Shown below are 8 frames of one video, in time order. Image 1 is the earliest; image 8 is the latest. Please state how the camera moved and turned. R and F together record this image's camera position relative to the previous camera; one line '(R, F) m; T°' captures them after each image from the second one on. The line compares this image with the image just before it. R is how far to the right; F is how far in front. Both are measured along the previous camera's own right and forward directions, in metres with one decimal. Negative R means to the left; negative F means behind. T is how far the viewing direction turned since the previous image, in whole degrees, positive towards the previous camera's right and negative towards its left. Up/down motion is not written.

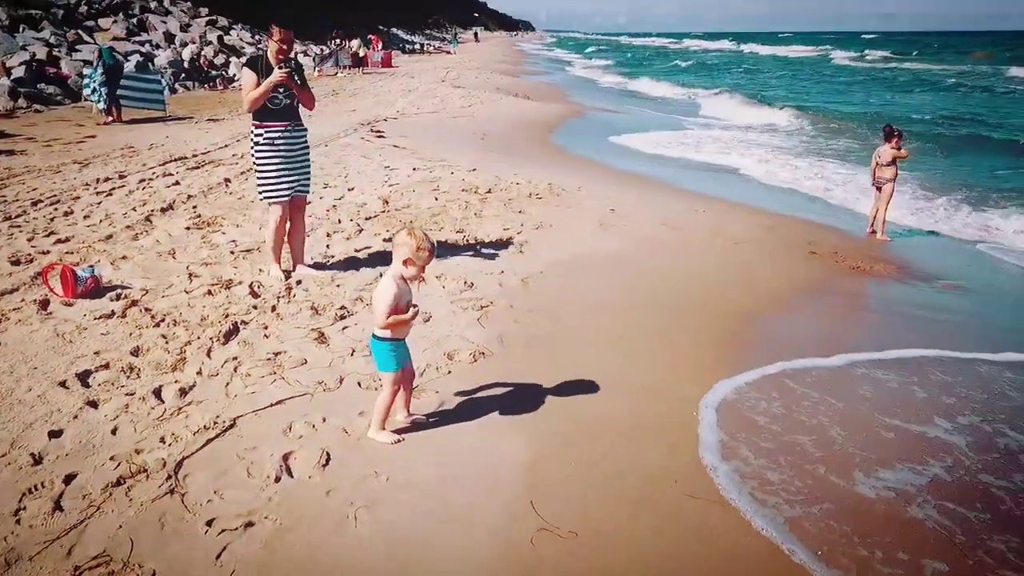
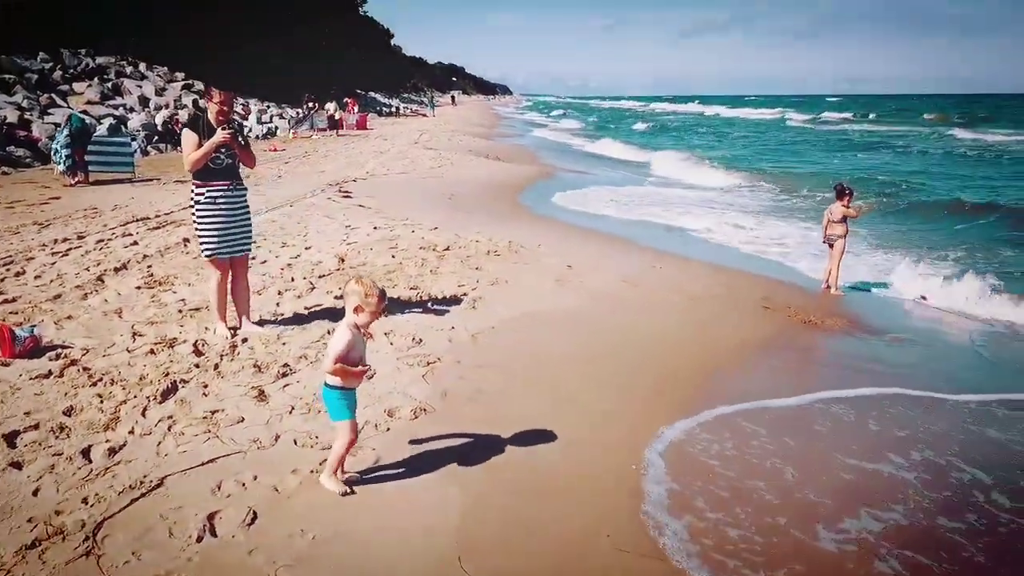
(+0.3, -0.1) m; +2°
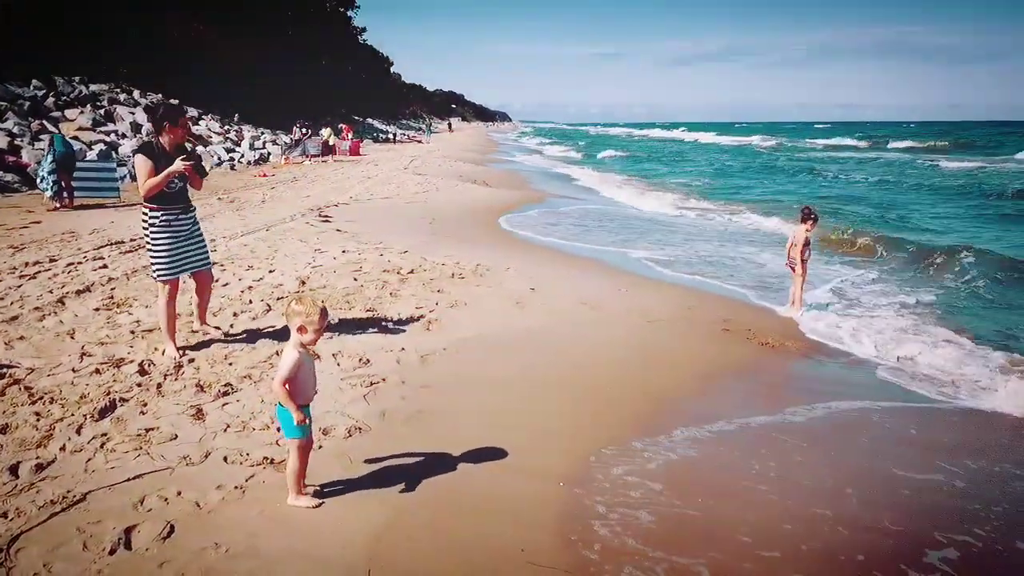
(+0.5, -0.1) m; 0°
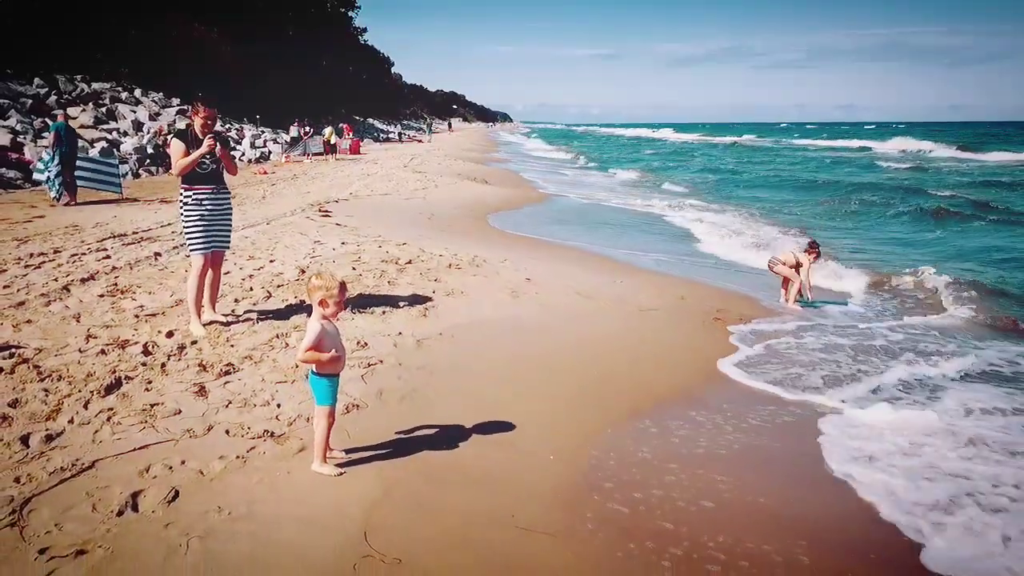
(+0.1, -0.1) m; 0°
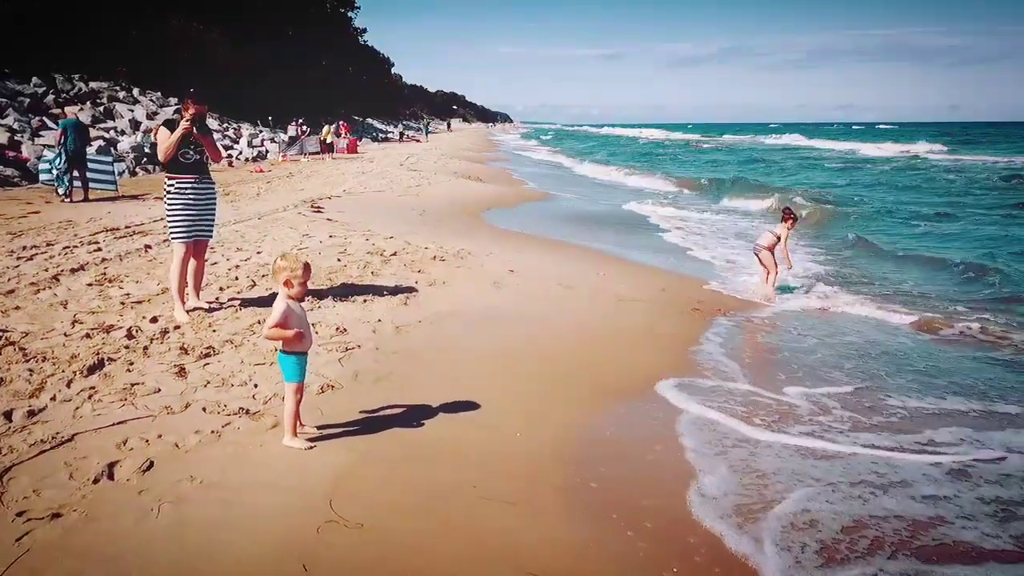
(+0.2, -0.1) m; 0°
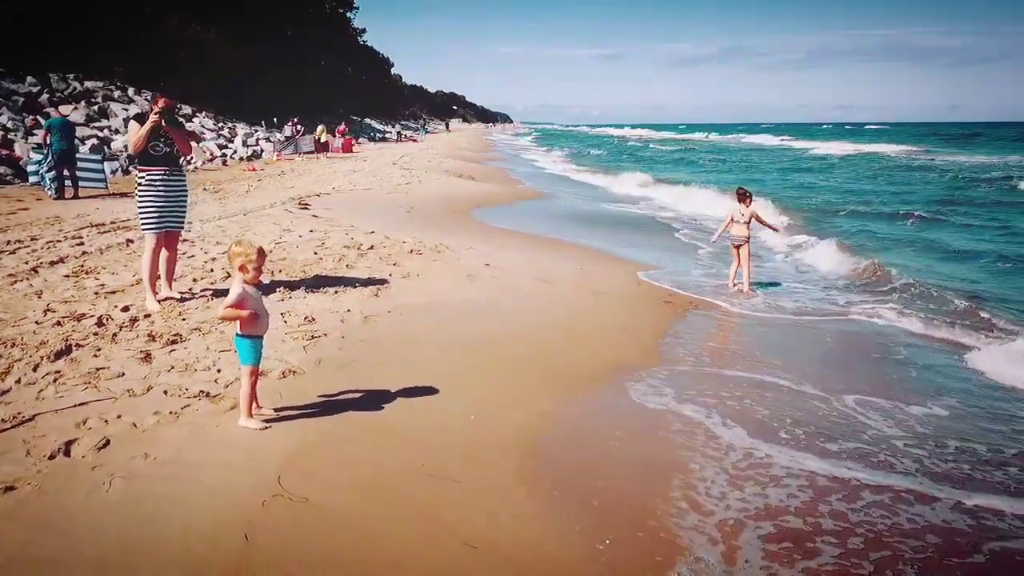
(+0.3, -0.1) m; 0°
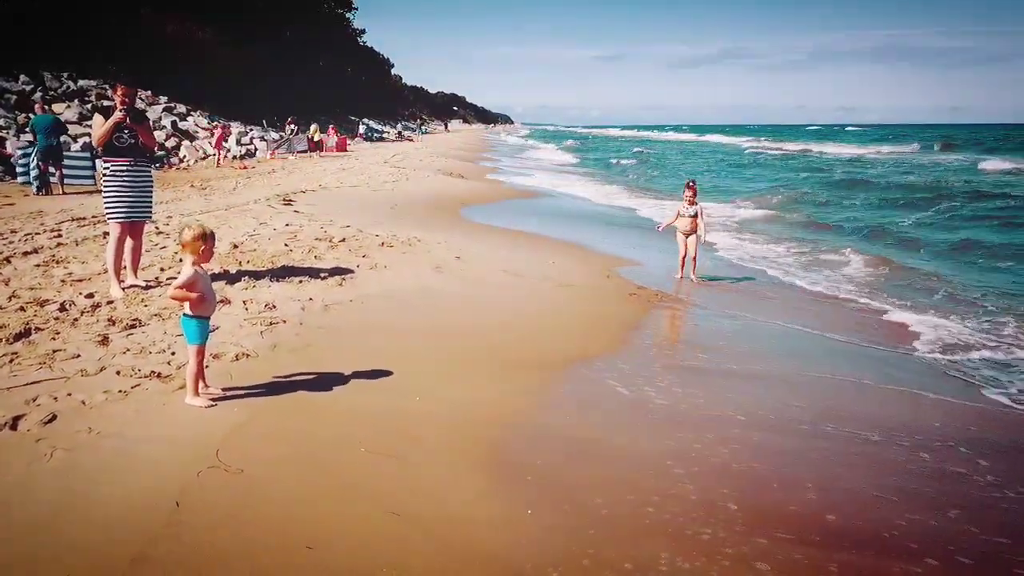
(+0.4, -0.1) m; 0°
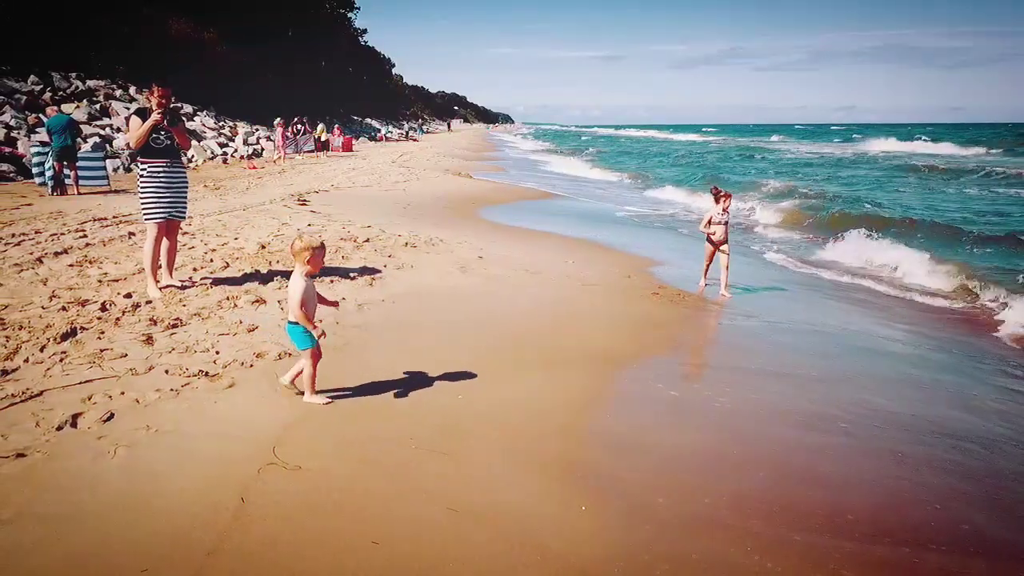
(-0.3, -0.1) m; 0°
